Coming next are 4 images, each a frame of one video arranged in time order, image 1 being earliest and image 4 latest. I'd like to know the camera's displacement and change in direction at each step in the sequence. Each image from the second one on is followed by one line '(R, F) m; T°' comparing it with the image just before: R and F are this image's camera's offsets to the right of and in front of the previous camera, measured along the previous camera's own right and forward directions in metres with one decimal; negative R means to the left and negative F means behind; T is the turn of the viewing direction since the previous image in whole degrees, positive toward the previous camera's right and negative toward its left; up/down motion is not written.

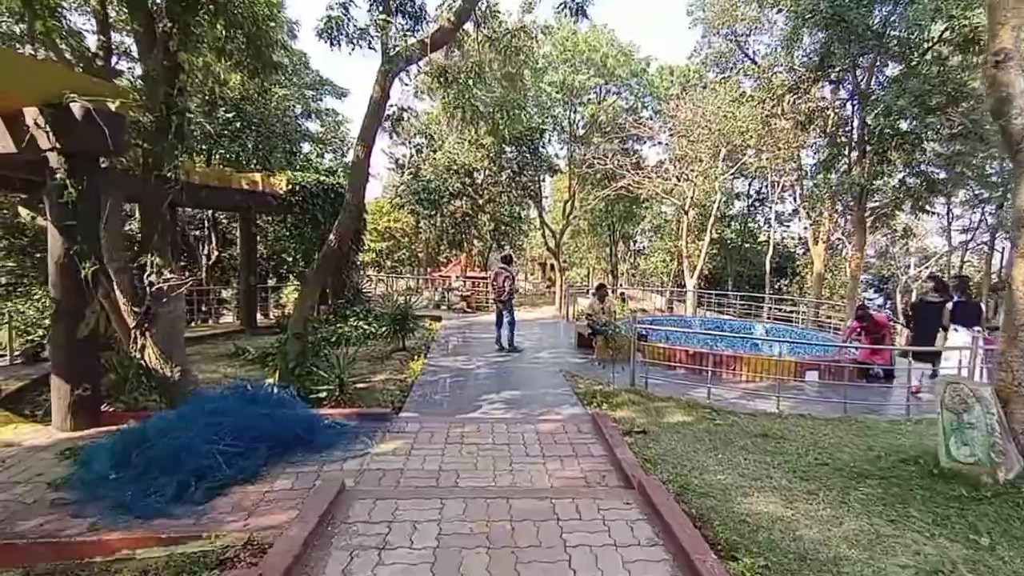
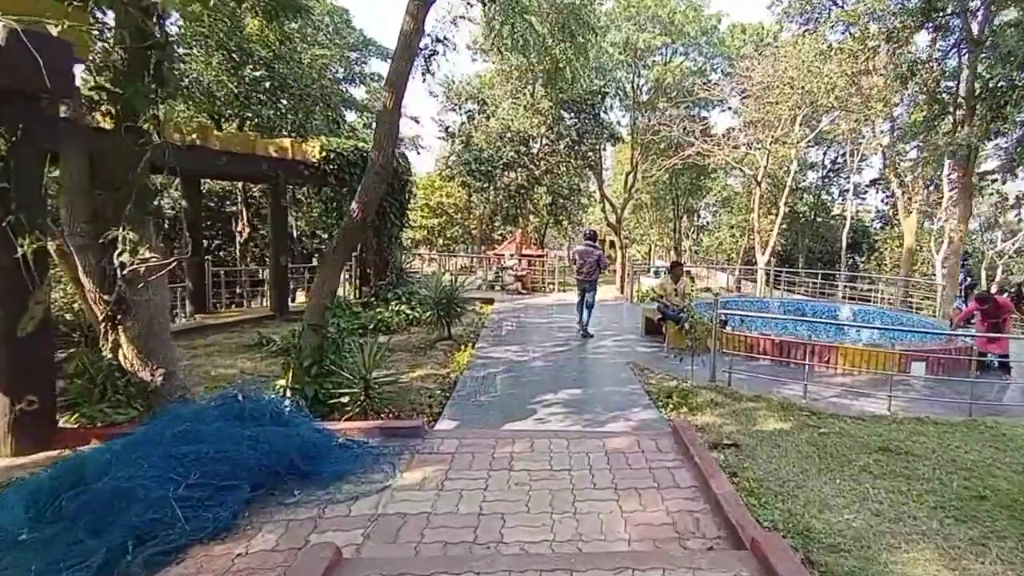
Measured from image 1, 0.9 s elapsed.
(0.0, +0.9) m; -3°
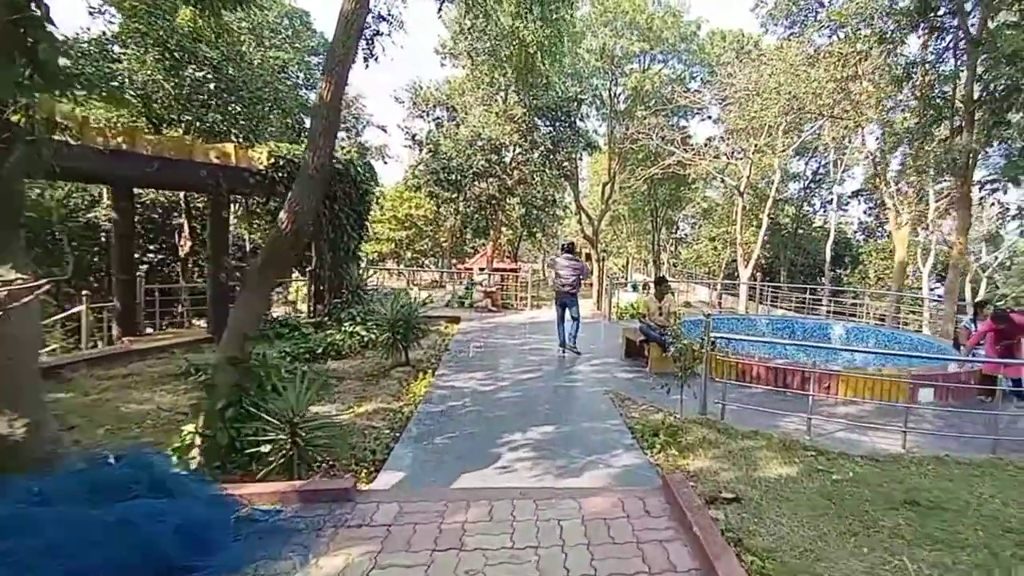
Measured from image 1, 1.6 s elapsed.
(+0.1, +0.7) m; +1°
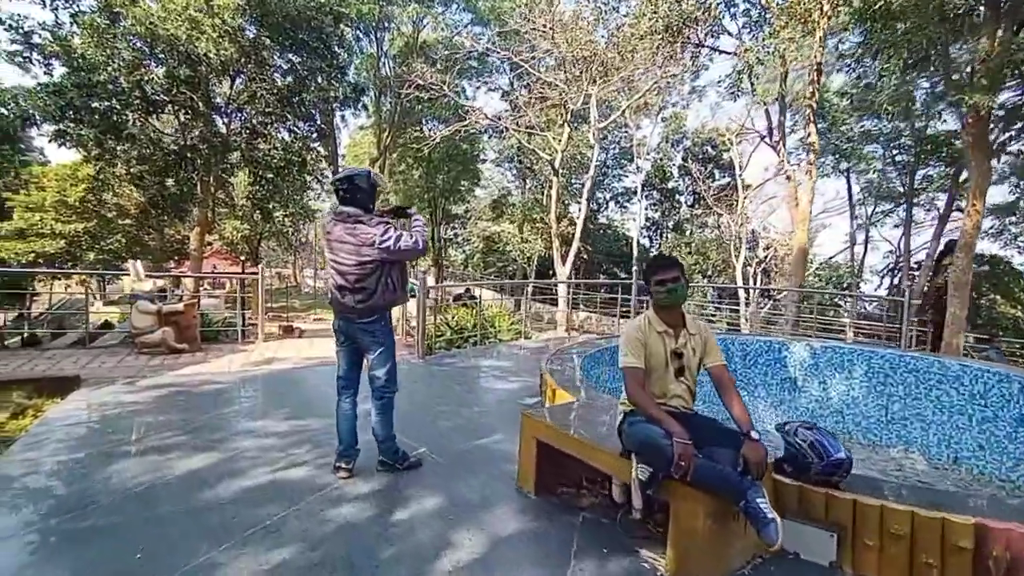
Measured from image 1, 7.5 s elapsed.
(+0.2, +4.8) m; +14°
